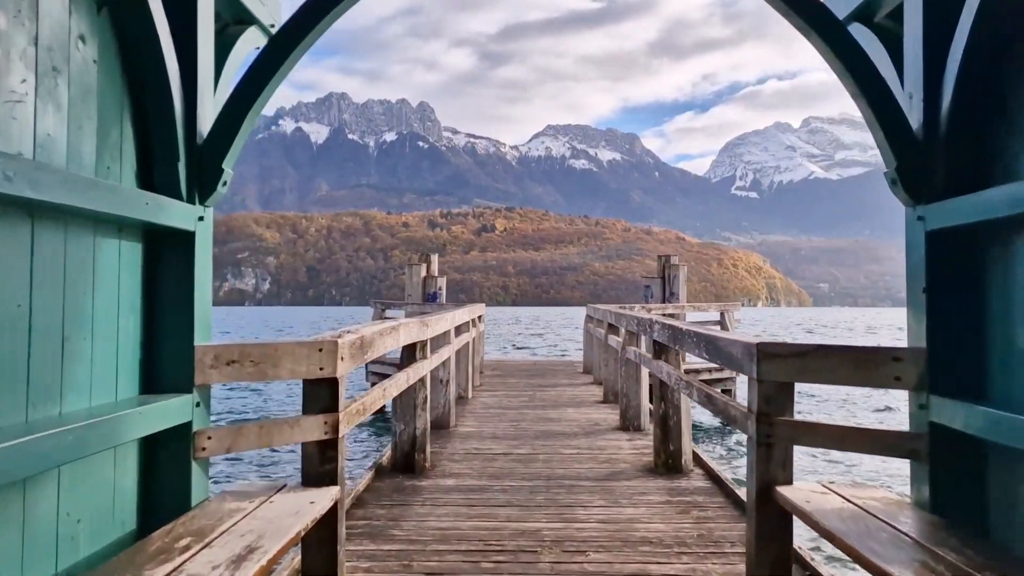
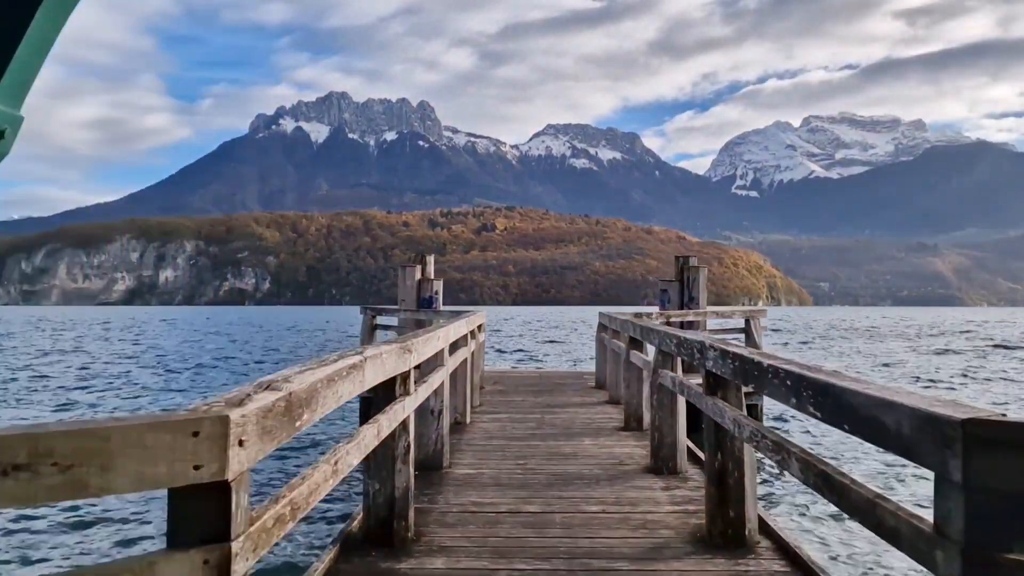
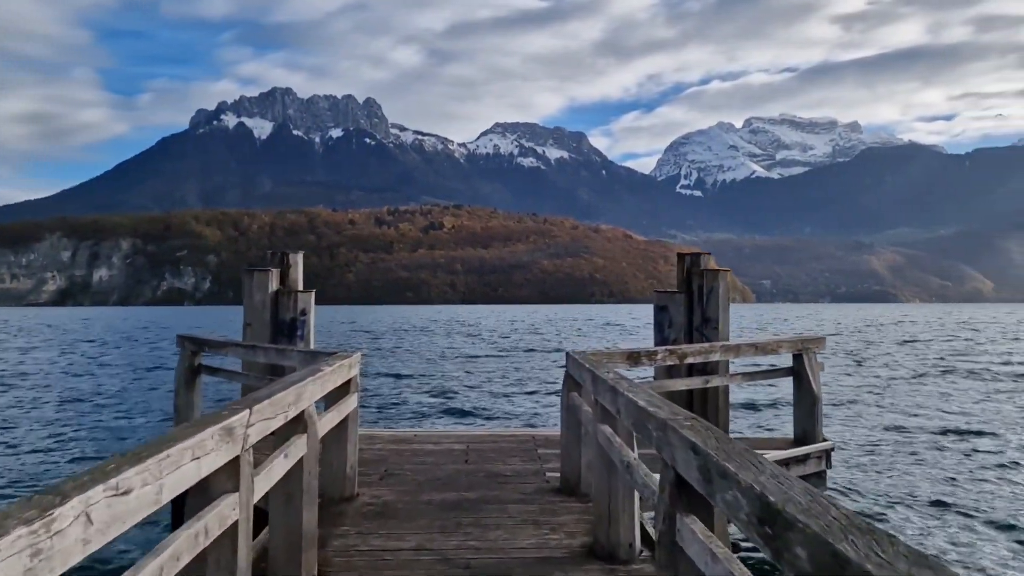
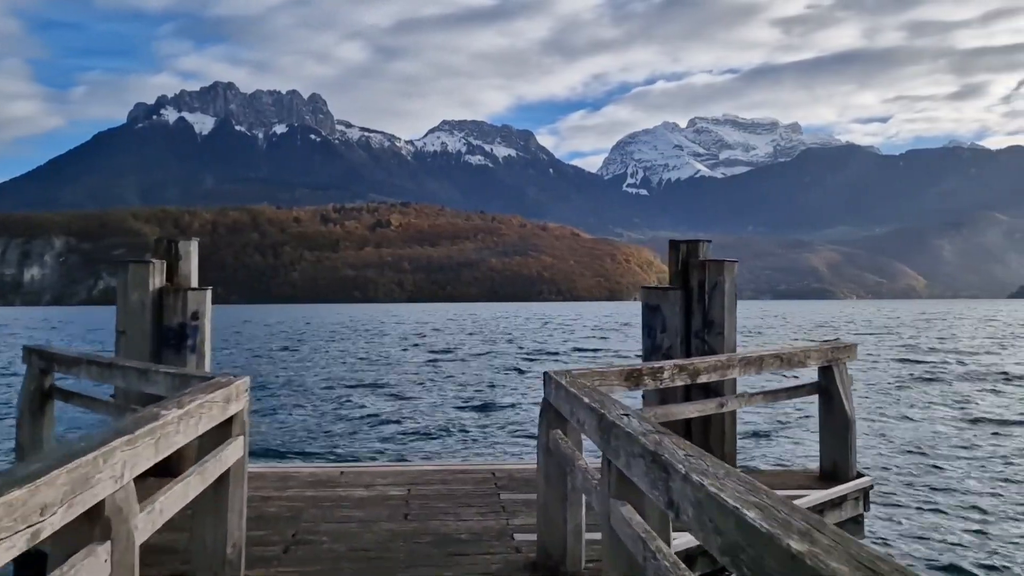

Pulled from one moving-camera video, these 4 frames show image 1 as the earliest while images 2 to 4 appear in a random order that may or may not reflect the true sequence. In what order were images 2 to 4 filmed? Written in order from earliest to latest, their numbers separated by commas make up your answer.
2, 3, 4
